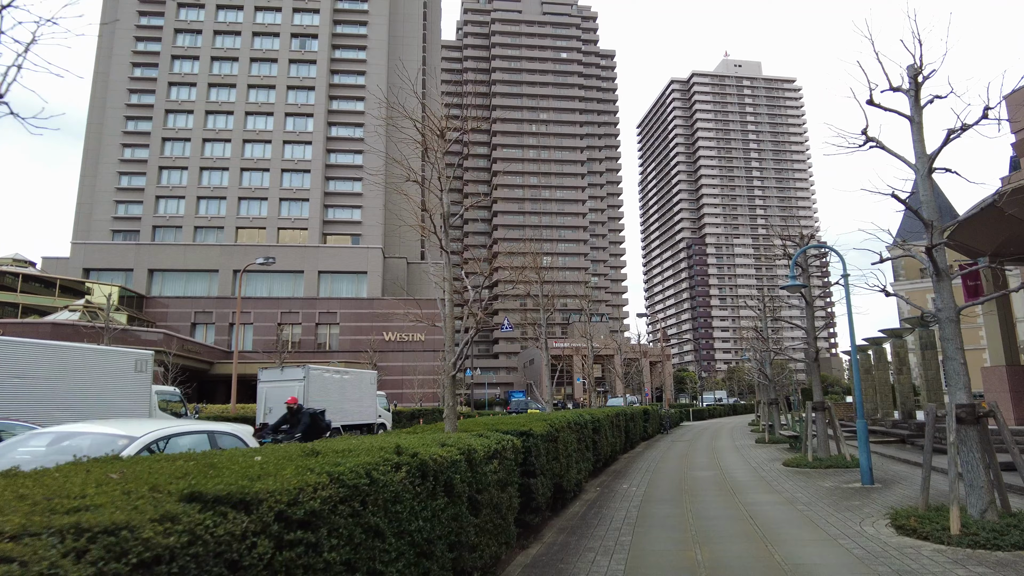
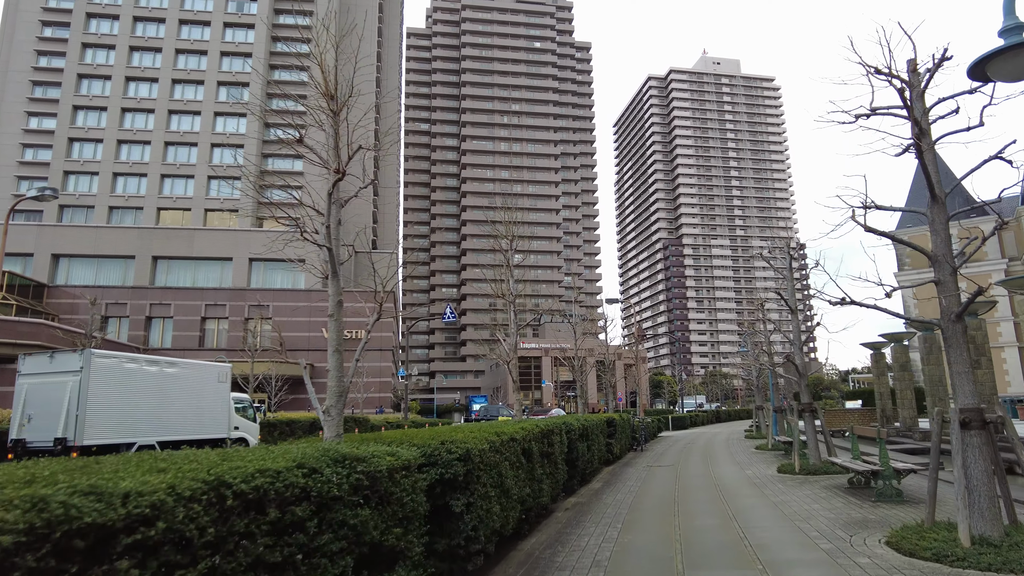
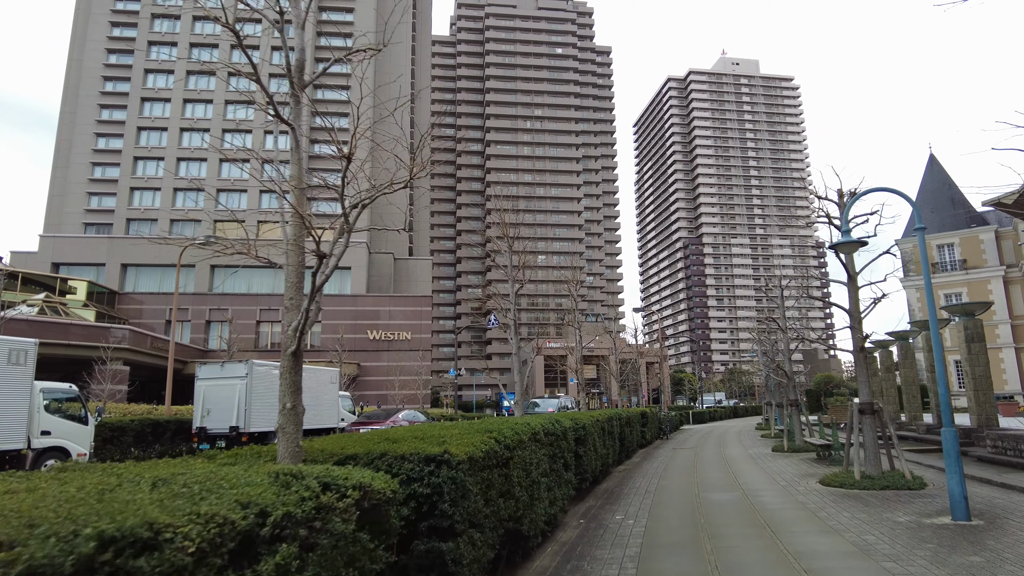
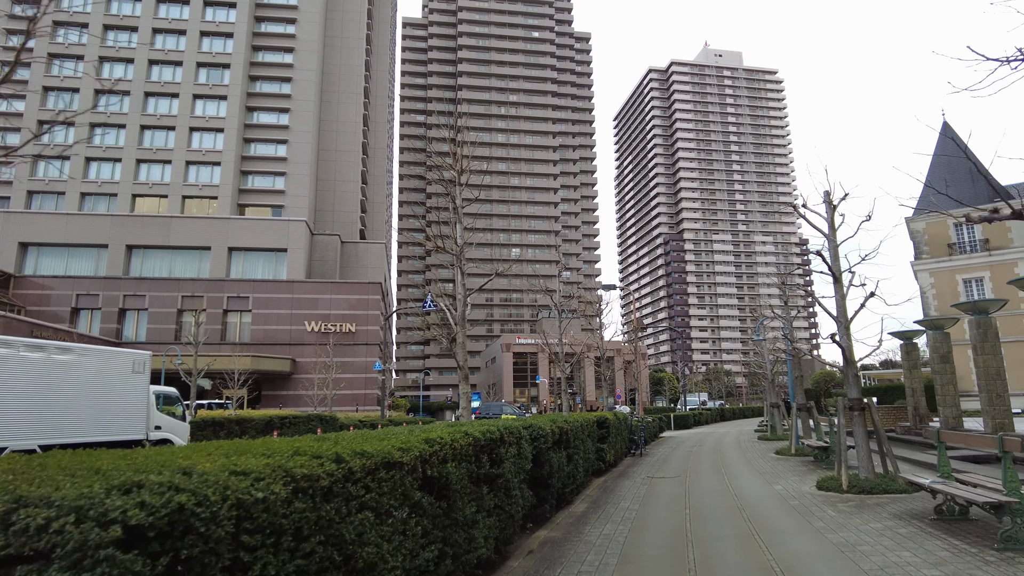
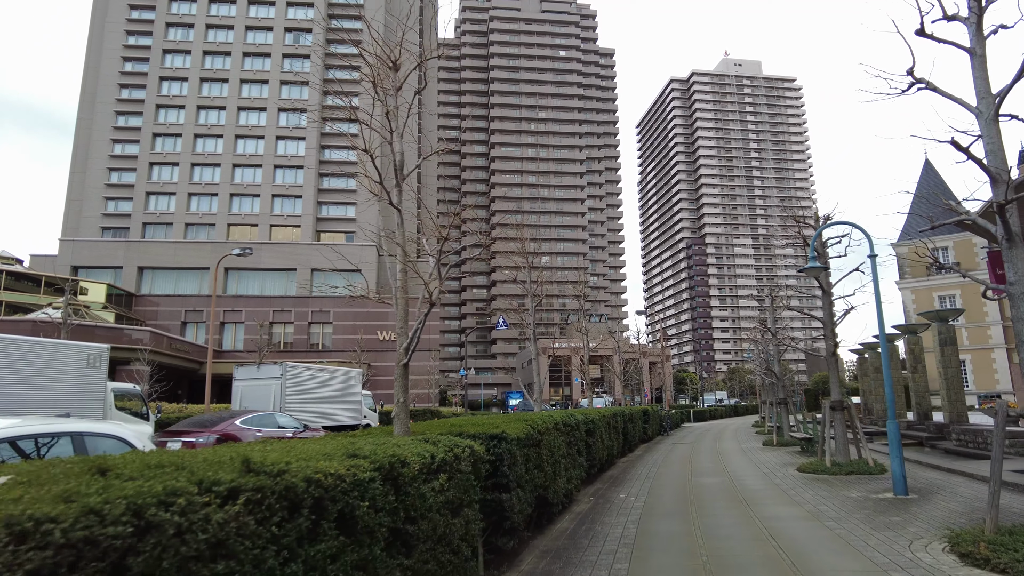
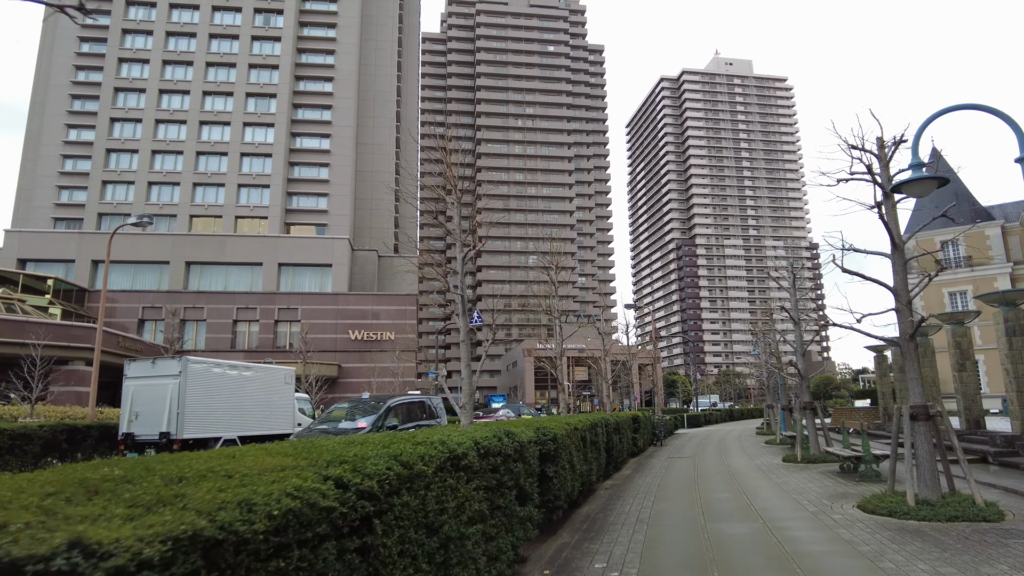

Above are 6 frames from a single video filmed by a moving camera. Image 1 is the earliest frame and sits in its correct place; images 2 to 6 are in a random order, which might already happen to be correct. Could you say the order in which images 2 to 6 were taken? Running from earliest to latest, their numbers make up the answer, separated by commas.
5, 3, 6, 2, 4
